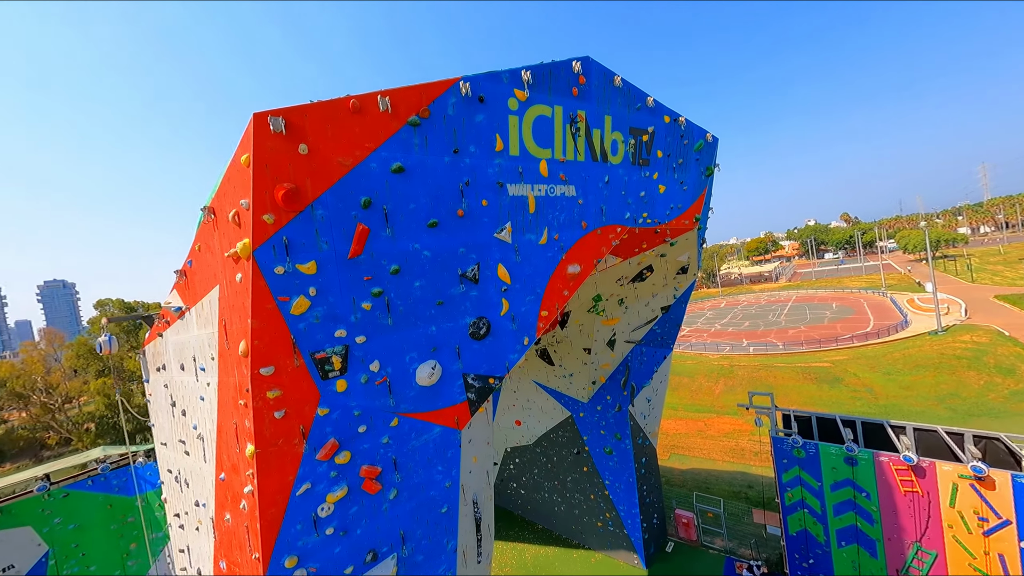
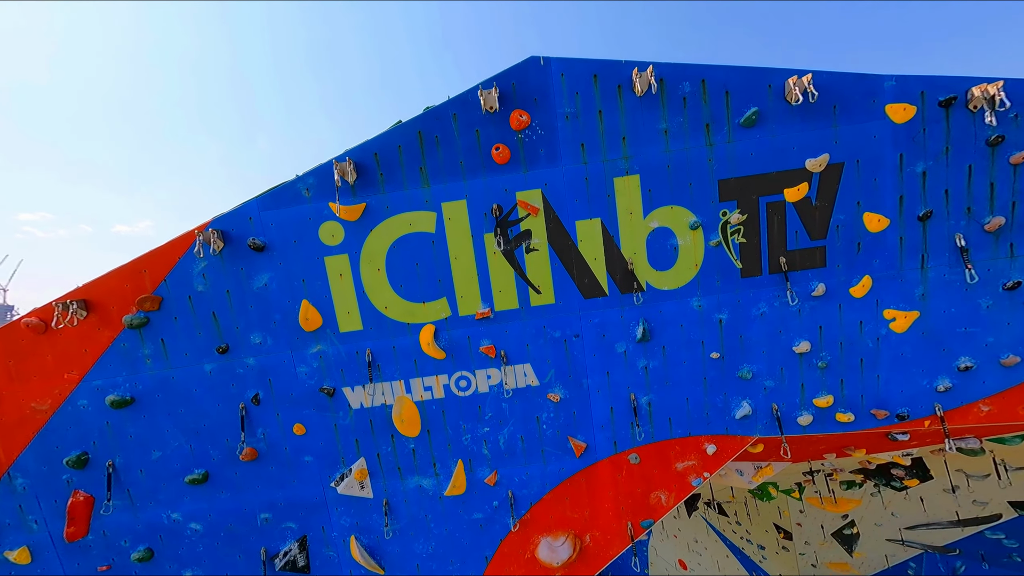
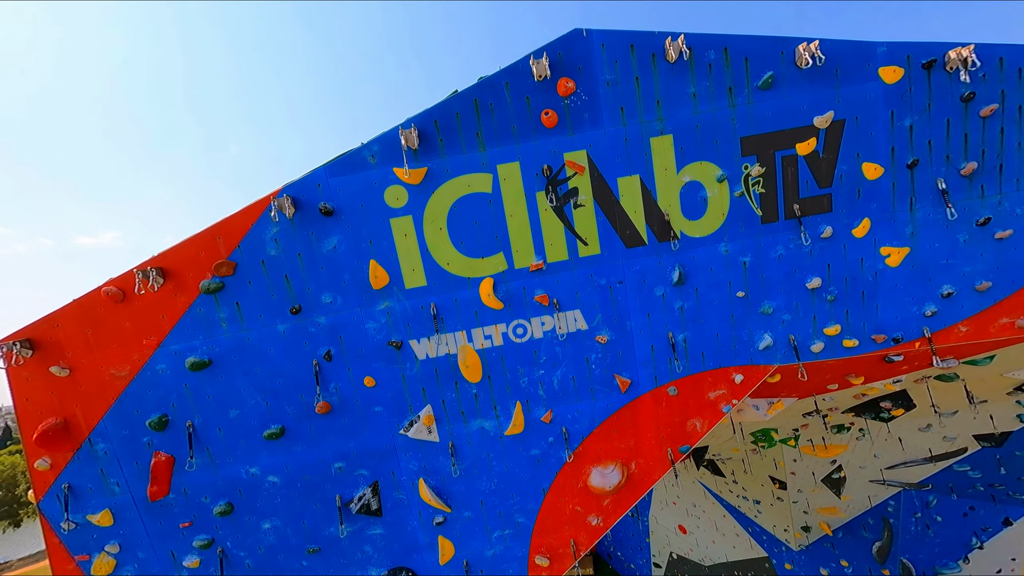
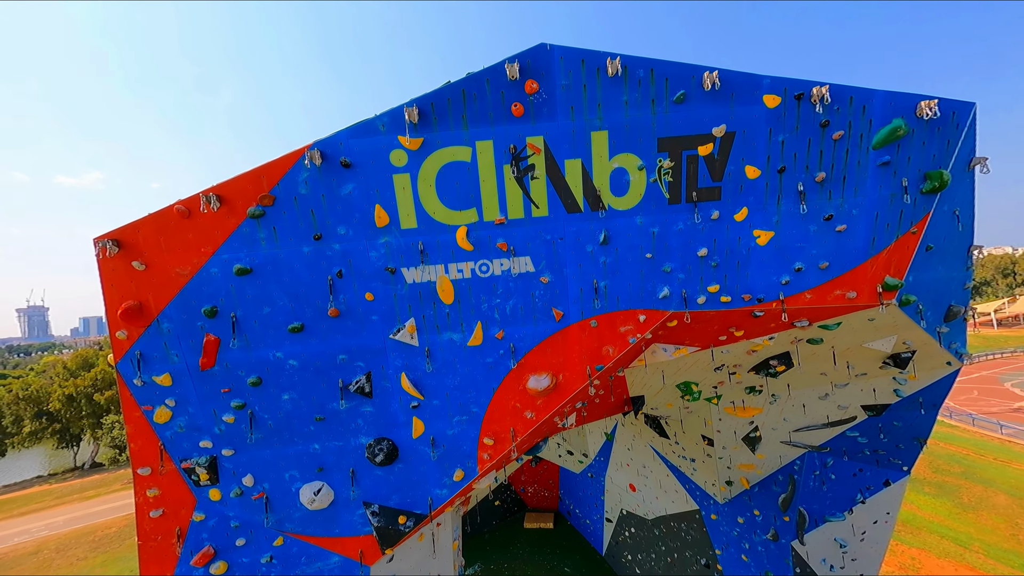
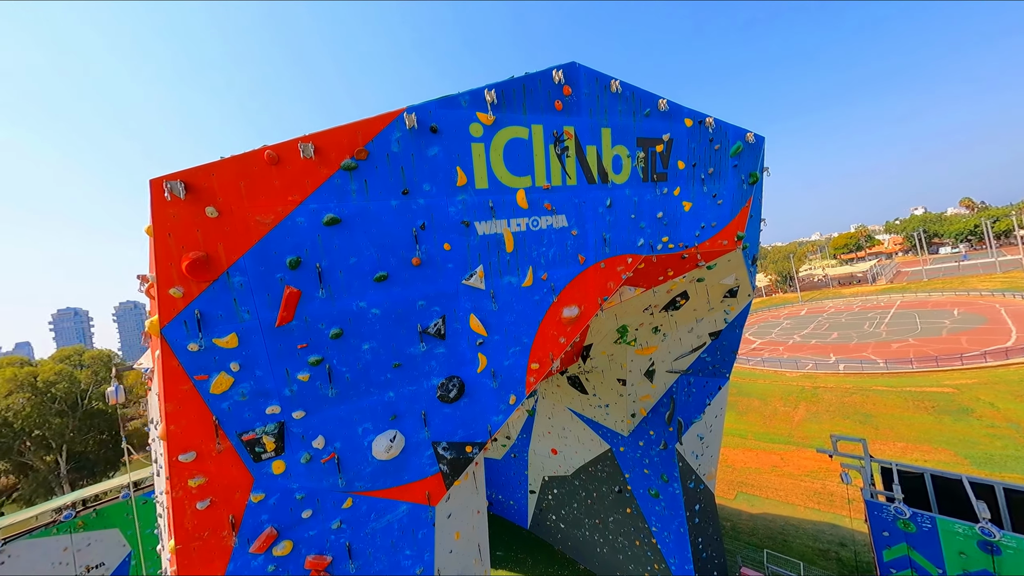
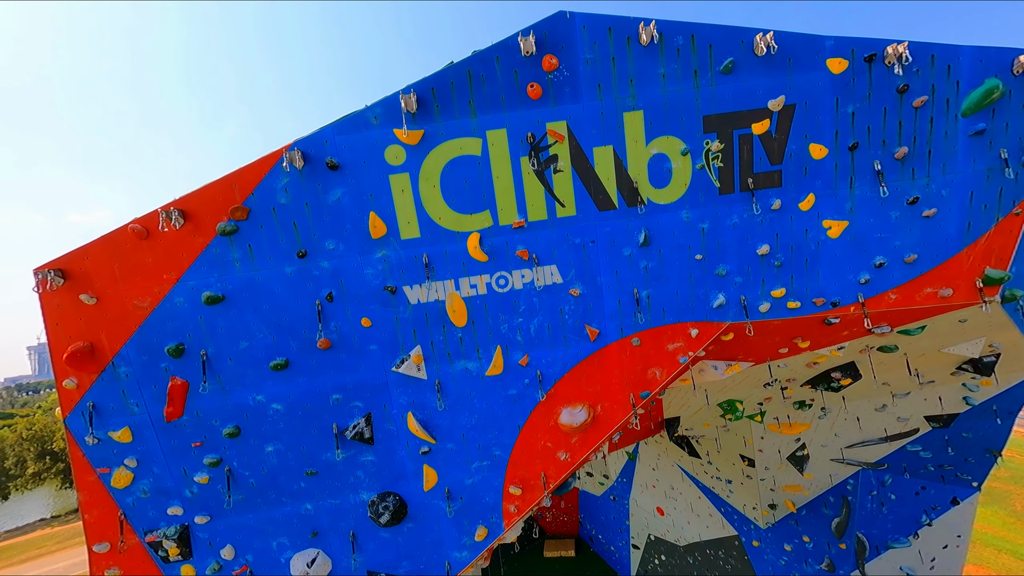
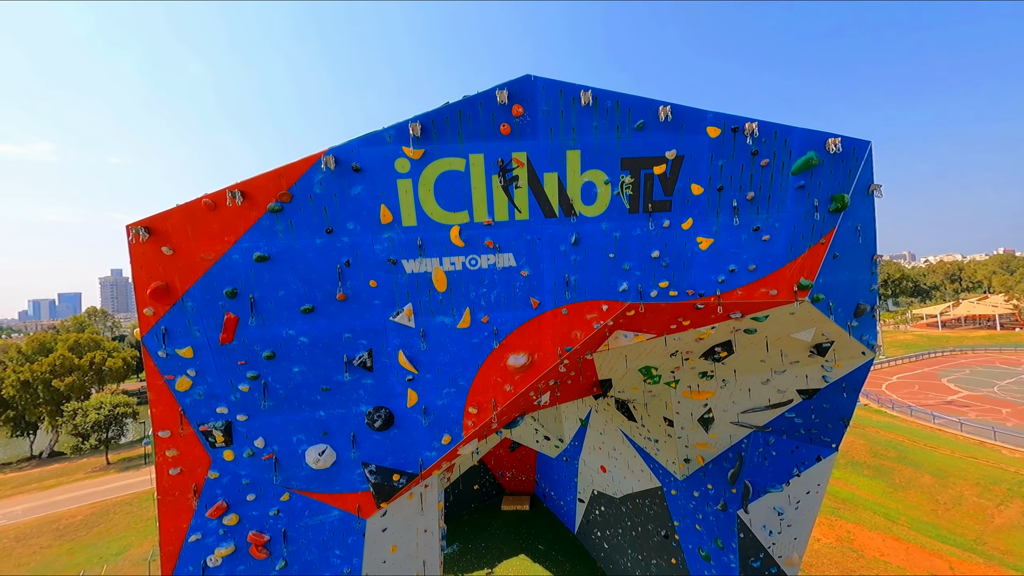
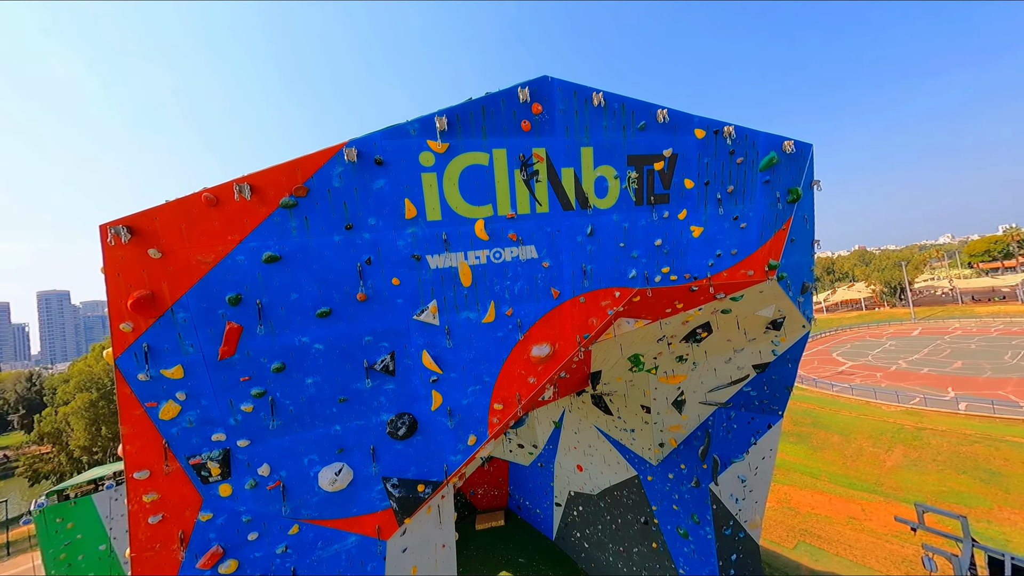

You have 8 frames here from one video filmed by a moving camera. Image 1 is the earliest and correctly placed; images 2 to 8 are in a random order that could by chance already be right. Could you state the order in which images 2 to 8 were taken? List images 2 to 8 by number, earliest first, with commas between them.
5, 8, 7, 4, 6, 3, 2
